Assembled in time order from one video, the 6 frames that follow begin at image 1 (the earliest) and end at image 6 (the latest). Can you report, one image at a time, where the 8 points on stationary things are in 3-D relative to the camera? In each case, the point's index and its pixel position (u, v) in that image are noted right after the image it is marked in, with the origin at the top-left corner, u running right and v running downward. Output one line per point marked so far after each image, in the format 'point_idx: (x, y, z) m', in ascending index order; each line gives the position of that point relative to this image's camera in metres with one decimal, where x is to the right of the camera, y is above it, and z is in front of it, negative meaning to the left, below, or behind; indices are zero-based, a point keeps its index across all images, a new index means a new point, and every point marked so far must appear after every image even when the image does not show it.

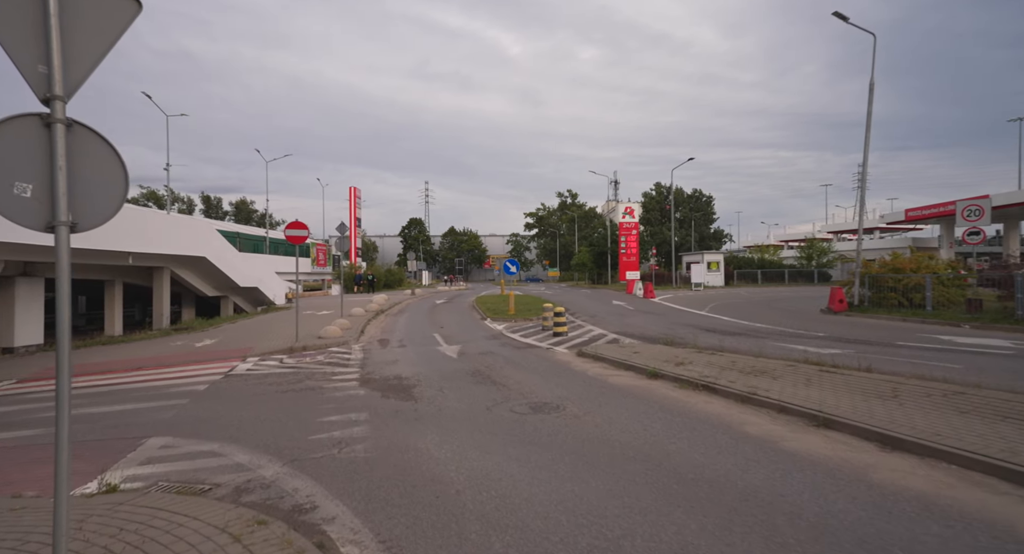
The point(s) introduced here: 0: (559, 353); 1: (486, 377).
0: (+1.2, -1.9, +13.3) m
1: (-0.5, -2.0, +10.4) m
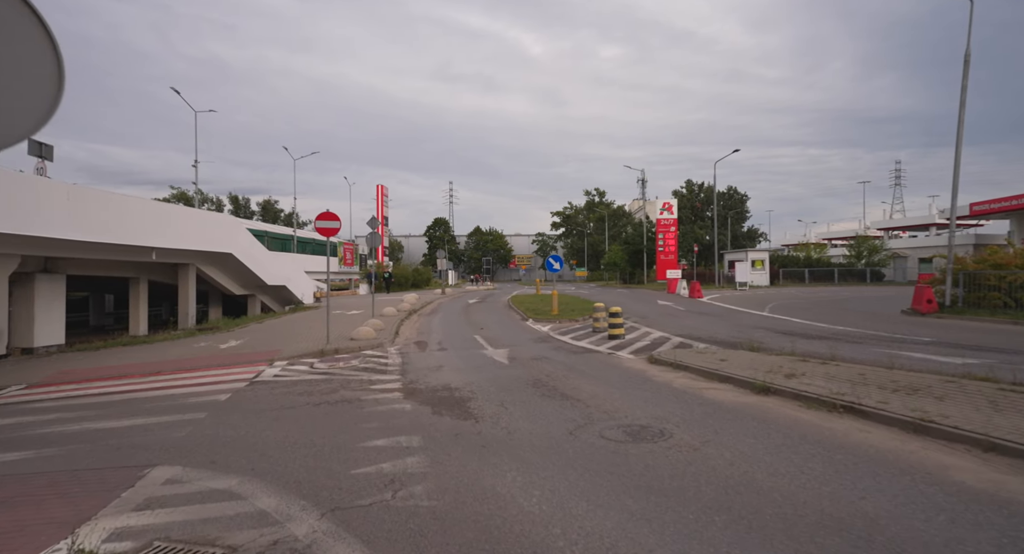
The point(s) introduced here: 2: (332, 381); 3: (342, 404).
0: (+2.4, -1.8, +11.6) m
1: (+0.7, -1.9, +8.8) m
2: (-3.5, -2.1, +10.4) m
3: (-2.7, -2.1, +8.6) m
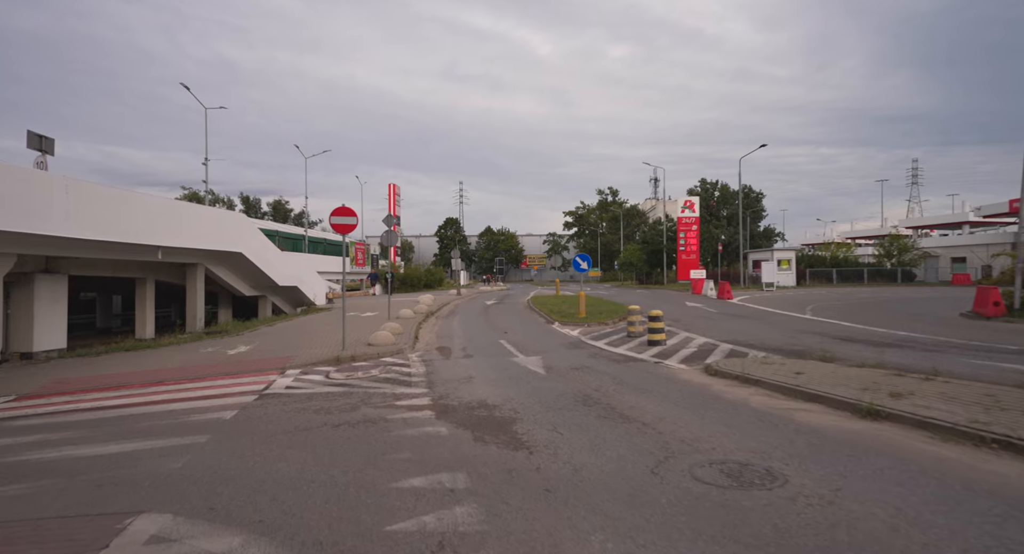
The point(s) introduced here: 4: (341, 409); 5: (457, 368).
0: (+3.2, -1.8, +10.4) m
1: (+1.4, -1.9, +7.5) m
2: (-2.8, -2.1, +9.3) m
3: (-2.0, -2.1, +7.4) m
4: (-2.7, -2.1, +8.4) m
5: (-1.2, -2.0, +11.8) m
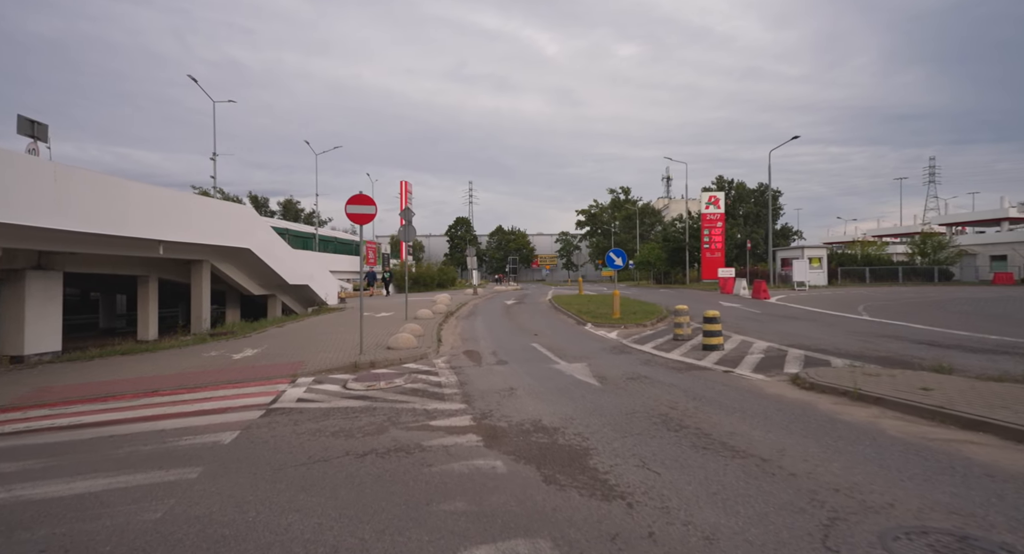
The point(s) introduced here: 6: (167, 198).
0: (+4.0, -1.7, +8.8) m
1: (+2.1, -1.8, +6.0) m
2: (-2.0, -2.0, +7.8) m
3: (-1.3, -2.0, +5.9) m
4: (-1.9, -2.0, +6.9) m
5: (-0.4, -1.9, +10.3) m
6: (-11.1, +2.5, +17.1) m
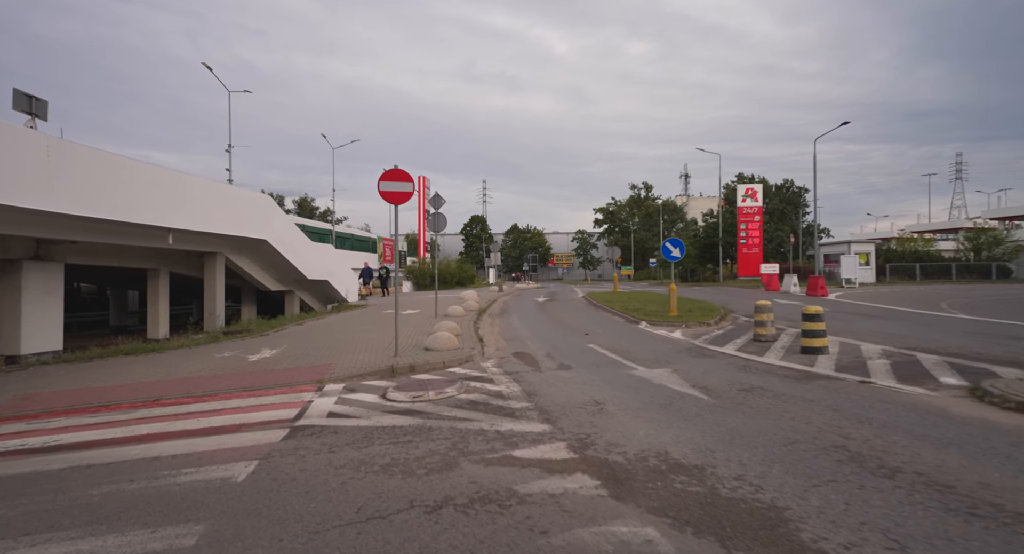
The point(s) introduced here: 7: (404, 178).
0: (+5.1, -1.5, +6.7) m
1: (+3.2, -1.6, +4.0) m
2: (-0.9, -1.8, +5.9) m
3: (-0.2, -1.8, +4.0) m
4: (-0.8, -1.8, +5.0) m
5: (+0.8, -1.7, +8.4) m
6: (-9.7, +2.8, +15.5) m
7: (-2.3, +2.0, +11.3) m
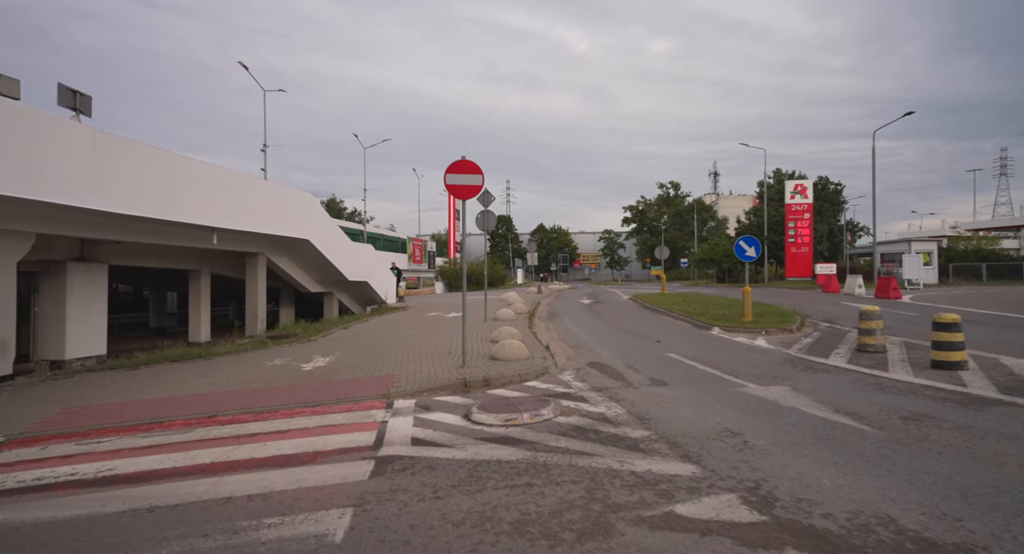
0: (+6.5, -1.6, +5.4) m
1: (+4.4, -1.6, +2.7) m
2: (+0.4, -1.8, +4.8) m
3: (+1.0, -1.8, +2.9) m
4: (+0.5, -1.8, +3.9) m
5: (+2.2, -1.8, +7.2) m
6: (-8.0, +2.7, +14.7) m
7: (-0.8, +2.0, +10.2) m
